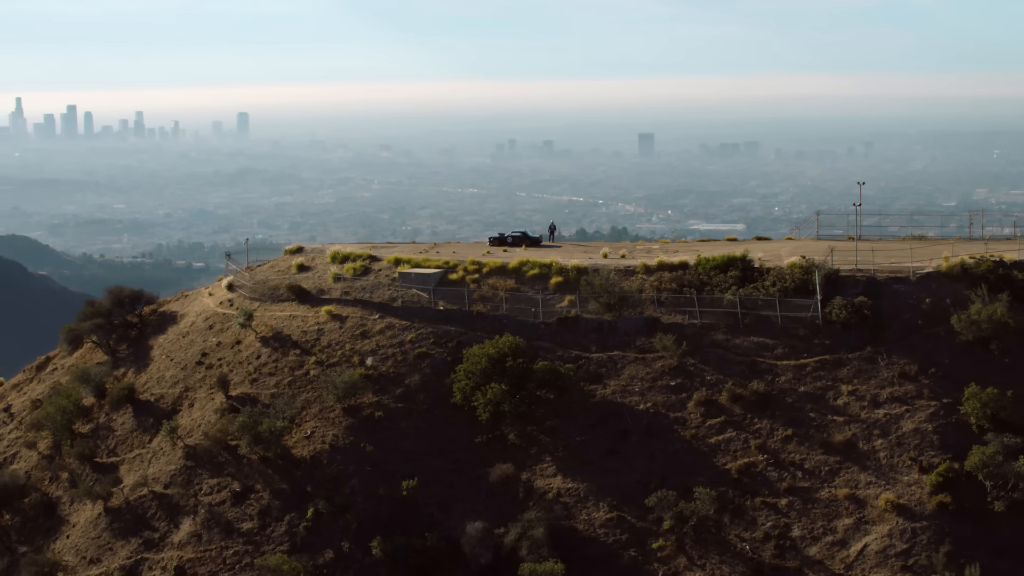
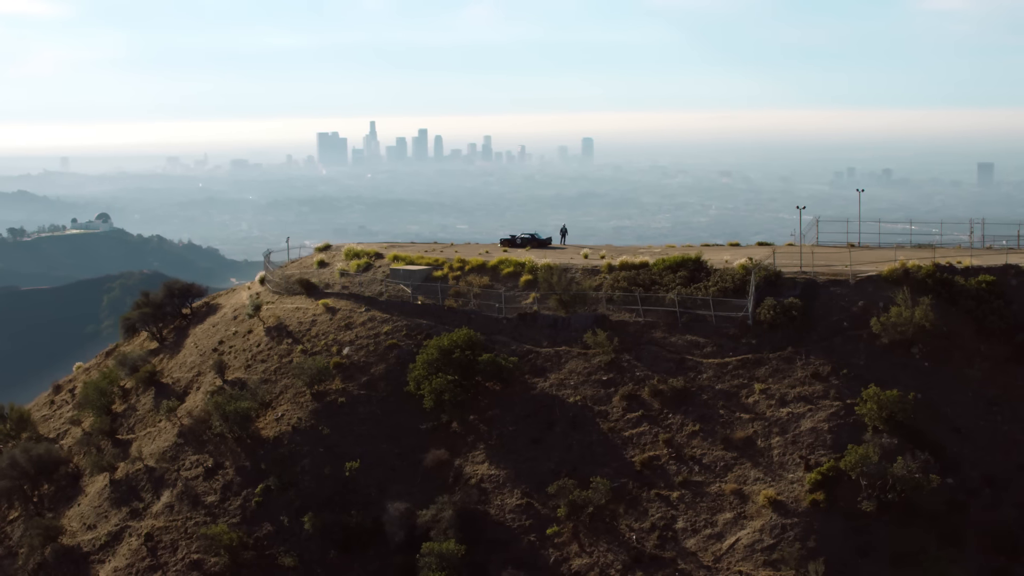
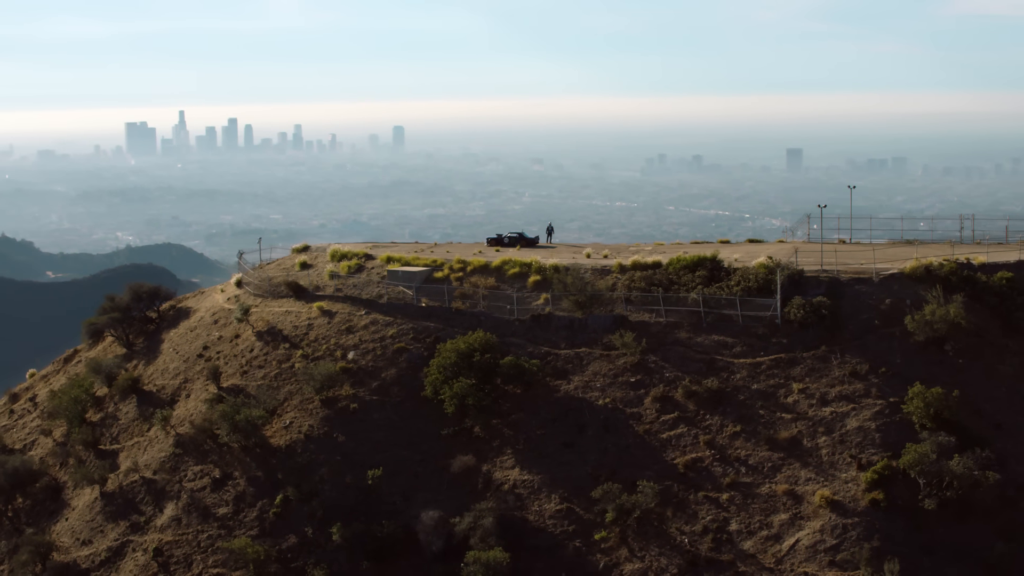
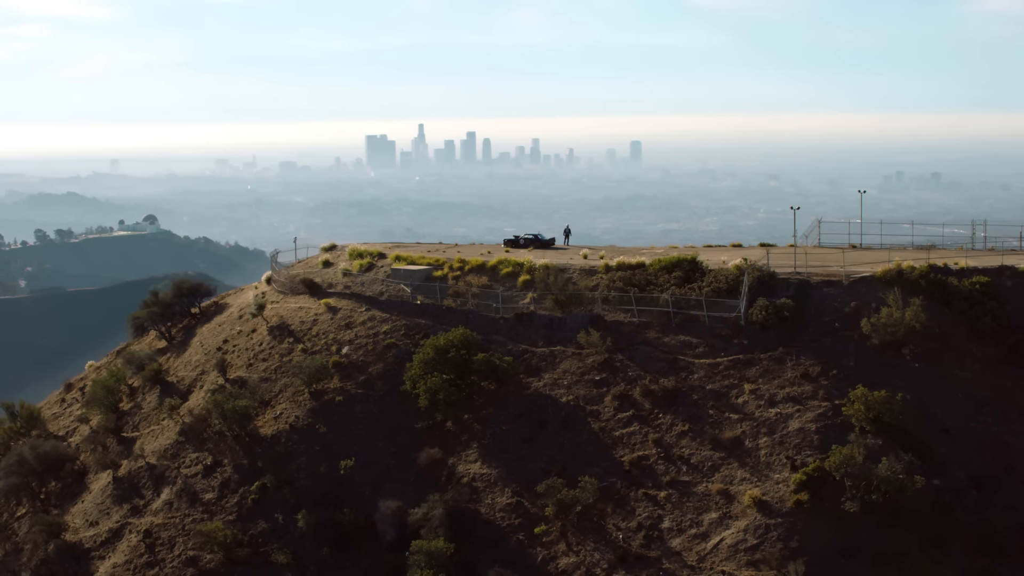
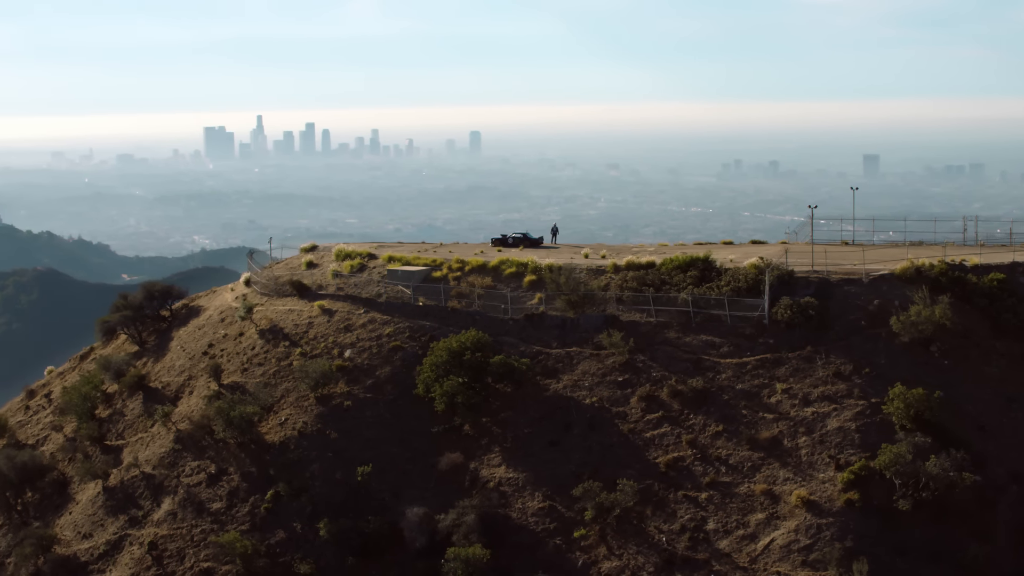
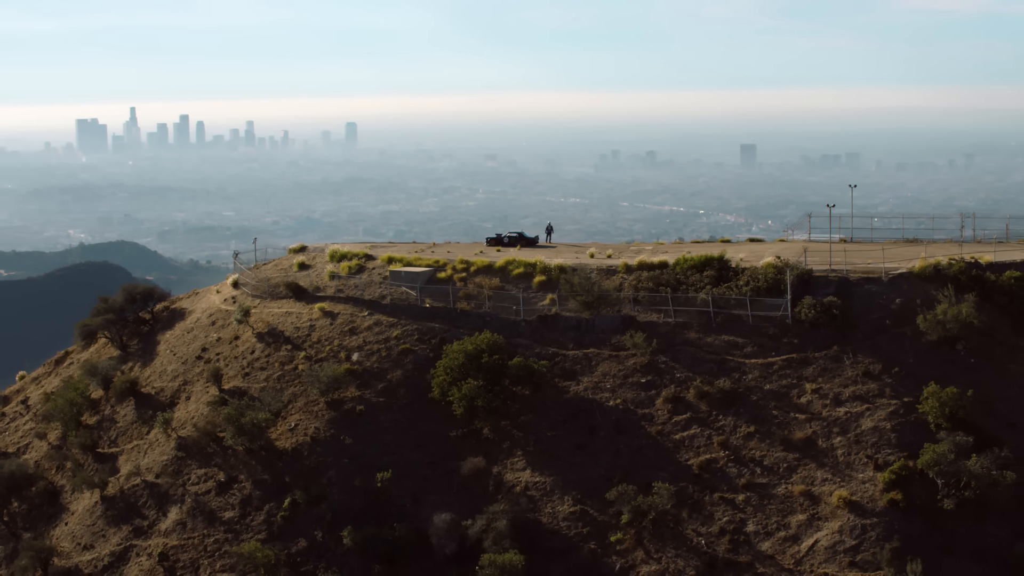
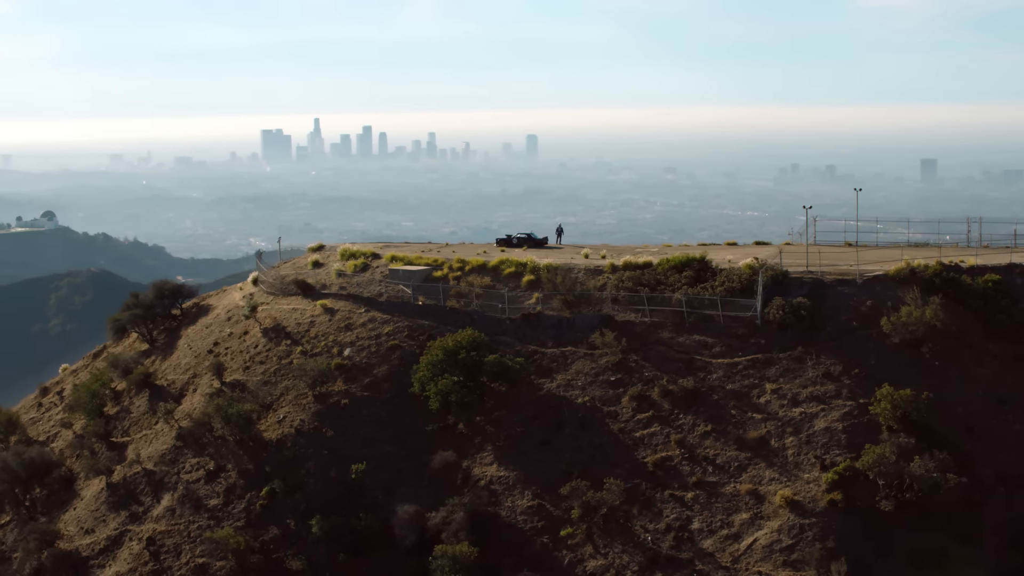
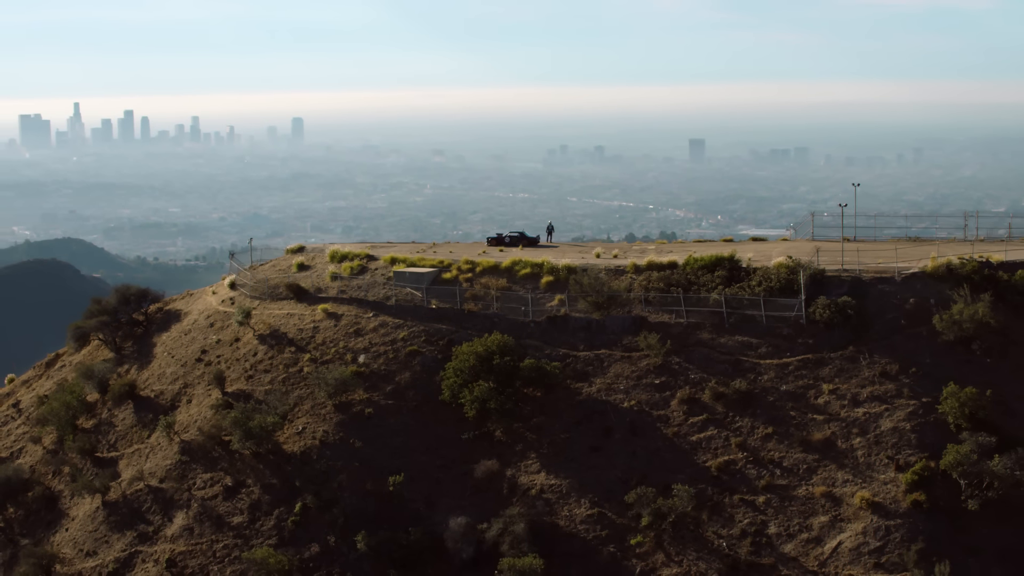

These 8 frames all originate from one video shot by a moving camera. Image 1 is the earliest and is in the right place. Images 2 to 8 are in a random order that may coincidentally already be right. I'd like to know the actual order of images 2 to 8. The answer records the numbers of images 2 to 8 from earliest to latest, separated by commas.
8, 6, 3, 5, 7, 2, 4
